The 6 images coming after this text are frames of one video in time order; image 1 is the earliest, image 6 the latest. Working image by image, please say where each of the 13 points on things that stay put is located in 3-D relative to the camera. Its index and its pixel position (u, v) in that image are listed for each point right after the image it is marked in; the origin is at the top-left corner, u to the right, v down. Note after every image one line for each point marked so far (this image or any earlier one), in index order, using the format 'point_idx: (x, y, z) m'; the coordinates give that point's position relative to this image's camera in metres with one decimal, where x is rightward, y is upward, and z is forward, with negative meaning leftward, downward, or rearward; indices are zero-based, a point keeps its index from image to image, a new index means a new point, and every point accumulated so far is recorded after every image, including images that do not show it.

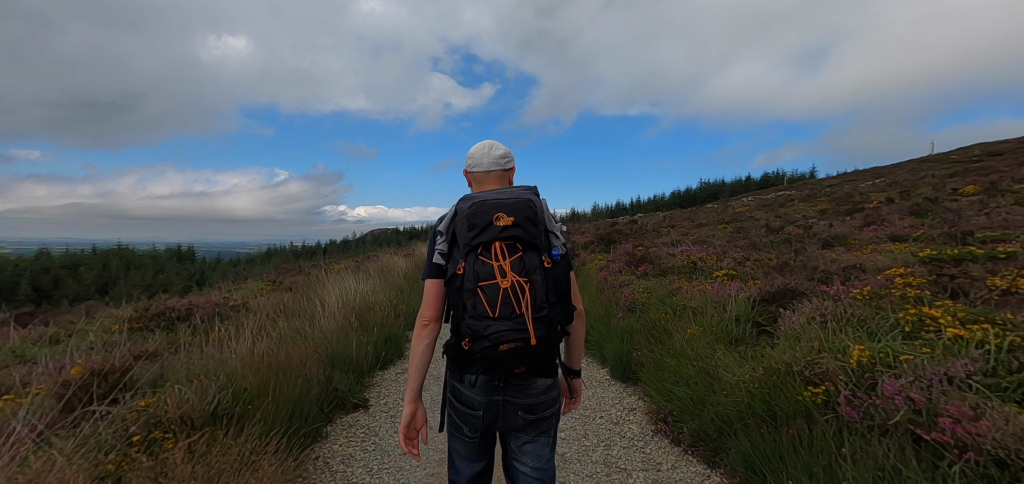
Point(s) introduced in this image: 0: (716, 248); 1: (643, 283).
0: (+3.9, -0.1, +7.5) m
1: (+1.9, -0.6, +5.8) m
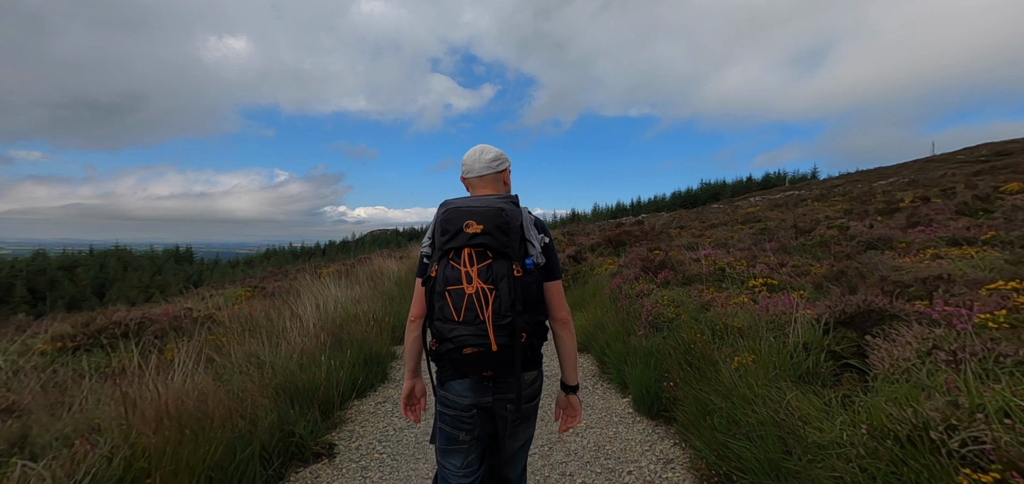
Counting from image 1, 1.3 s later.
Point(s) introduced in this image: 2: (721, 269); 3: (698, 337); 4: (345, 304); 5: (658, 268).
0: (+3.9, -0.1, +6.7) m
1: (+2.0, -0.7, +5.0) m
2: (+3.0, -0.4, +5.6) m
3: (+1.7, -0.9, +3.6) m
4: (-2.6, -1.0, +6.2) m
5: (+2.3, -0.4, +6.1) m
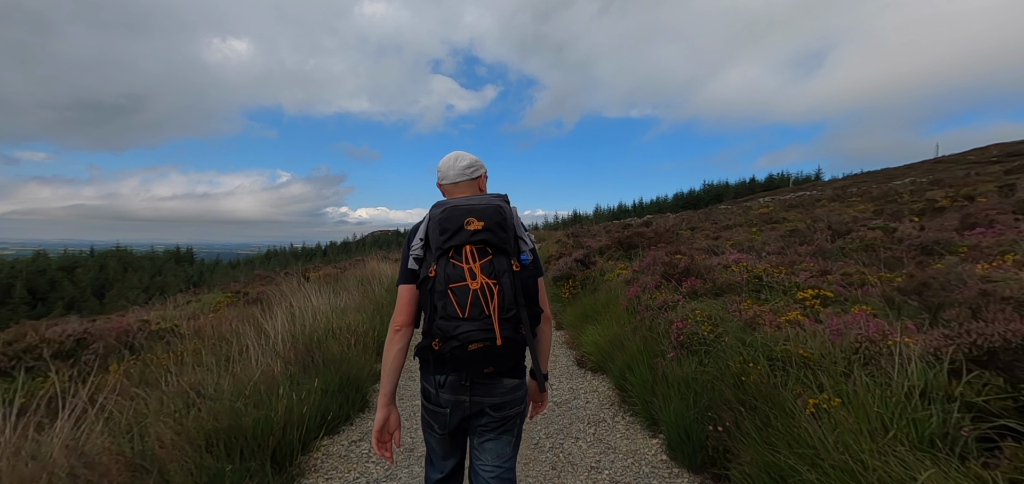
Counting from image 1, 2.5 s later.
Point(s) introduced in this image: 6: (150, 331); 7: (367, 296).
0: (+4.0, -0.2, +5.9) m
1: (+2.0, -0.7, +4.3) m
2: (+3.0, -0.4, +4.8) m
3: (+1.7, -0.9, +2.8) m
4: (-2.6, -1.0, +5.4) m
5: (+2.3, -0.4, +5.3) m
6: (-4.5, -1.1, +4.9) m
7: (-2.8, -1.1, +7.7) m
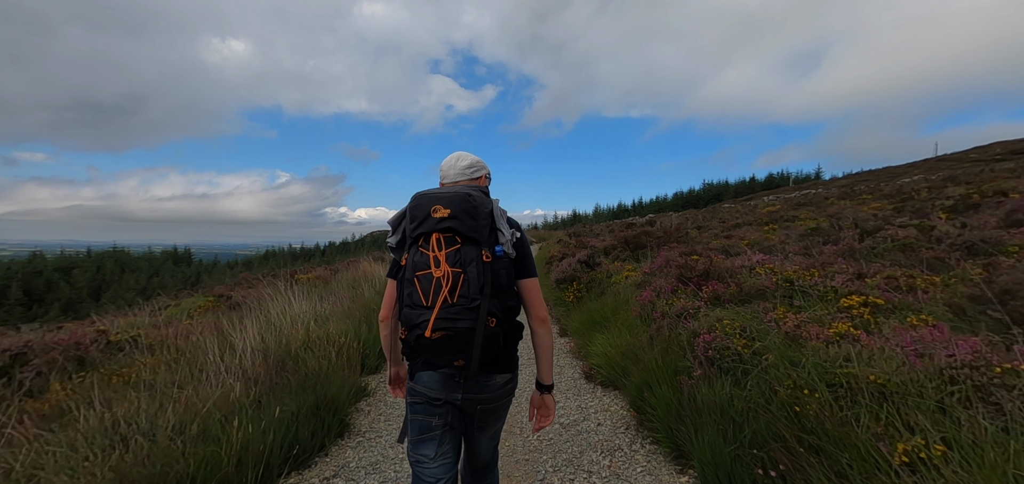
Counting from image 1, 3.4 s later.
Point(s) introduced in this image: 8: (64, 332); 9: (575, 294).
0: (+4.0, -0.2, +5.4) m
1: (+2.0, -0.7, +3.7) m
2: (+3.0, -0.4, +4.3) m
3: (+1.7, -0.9, +2.3) m
4: (-2.6, -1.1, +4.9) m
5: (+2.3, -0.4, +4.8) m
6: (-4.5, -1.1, +4.4) m
7: (-2.8, -1.1, +7.1) m
8: (-5.3, -1.1, +4.6) m
9: (+1.2, -1.0, +7.3) m
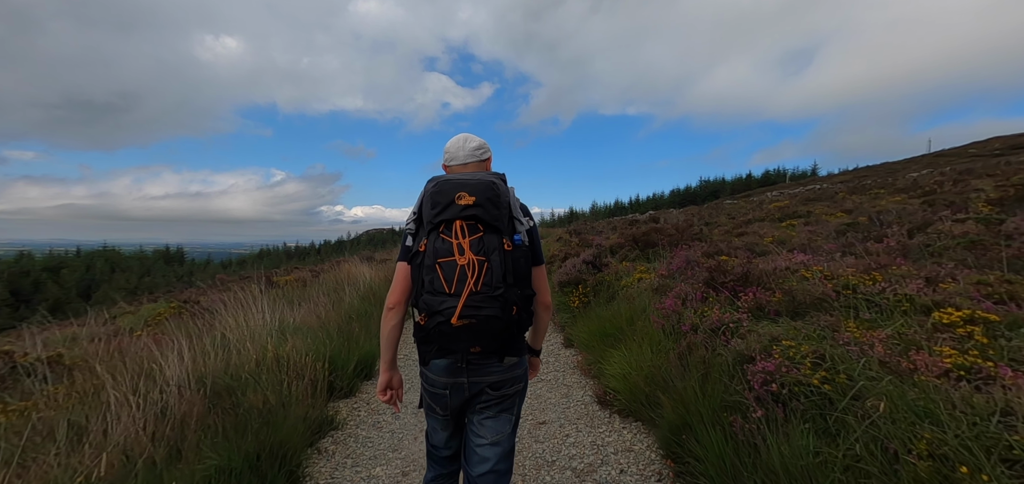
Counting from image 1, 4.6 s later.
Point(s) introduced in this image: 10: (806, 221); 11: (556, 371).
0: (+3.9, -0.2, +4.6) m
1: (+2.0, -0.7, +3.0) m
2: (+3.0, -0.4, +3.6) m
3: (+1.7, -0.9, +1.5) m
4: (-2.6, -1.0, +4.1) m
5: (+2.3, -0.4, +4.1) m
6: (-4.5, -1.1, +3.5) m
7: (-2.8, -1.1, +6.3) m
8: (-5.3, -1.1, +3.8) m
9: (+1.2, -1.0, +6.5) m
10: (+7.0, +0.5, +9.4) m
11: (+0.6, -1.7, +5.1) m
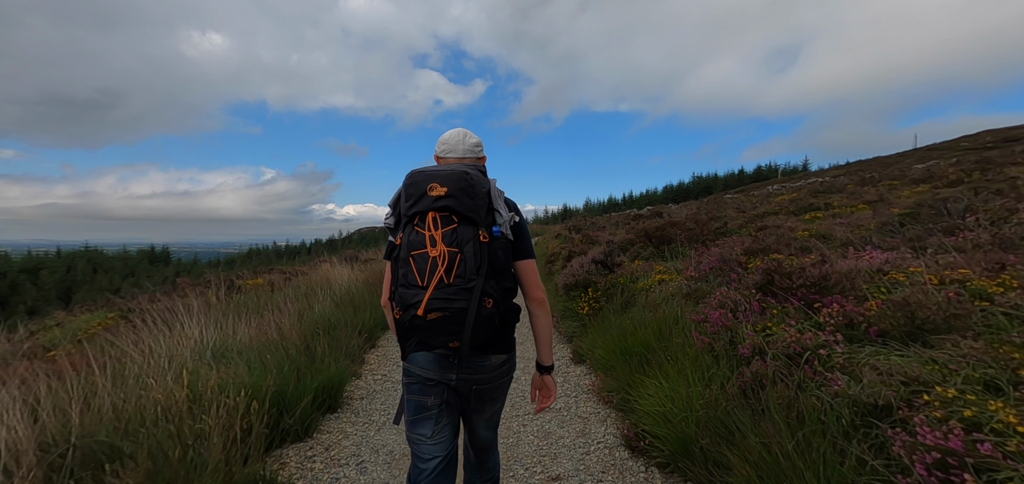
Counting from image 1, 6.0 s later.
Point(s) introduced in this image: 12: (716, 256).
0: (+3.9, -0.1, +3.7) m
1: (+2.0, -0.6, +2.0) m
2: (+3.0, -0.3, +2.6) m
3: (+1.8, -0.9, +0.6) m
4: (-2.6, -1.0, +3.0) m
5: (+2.3, -0.4, +3.1) m
6: (-4.5, -1.1, +2.5) m
7: (-2.8, -1.0, +5.3) m
8: (-5.2, -1.1, +2.7) m
9: (+1.1, -0.9, +5.6) m
10: (+6.9, +0.6, +8.6) m
11: (+0.6, -1.6, +4.2) m
12: (+2.4, -0.2, +4.6) m
